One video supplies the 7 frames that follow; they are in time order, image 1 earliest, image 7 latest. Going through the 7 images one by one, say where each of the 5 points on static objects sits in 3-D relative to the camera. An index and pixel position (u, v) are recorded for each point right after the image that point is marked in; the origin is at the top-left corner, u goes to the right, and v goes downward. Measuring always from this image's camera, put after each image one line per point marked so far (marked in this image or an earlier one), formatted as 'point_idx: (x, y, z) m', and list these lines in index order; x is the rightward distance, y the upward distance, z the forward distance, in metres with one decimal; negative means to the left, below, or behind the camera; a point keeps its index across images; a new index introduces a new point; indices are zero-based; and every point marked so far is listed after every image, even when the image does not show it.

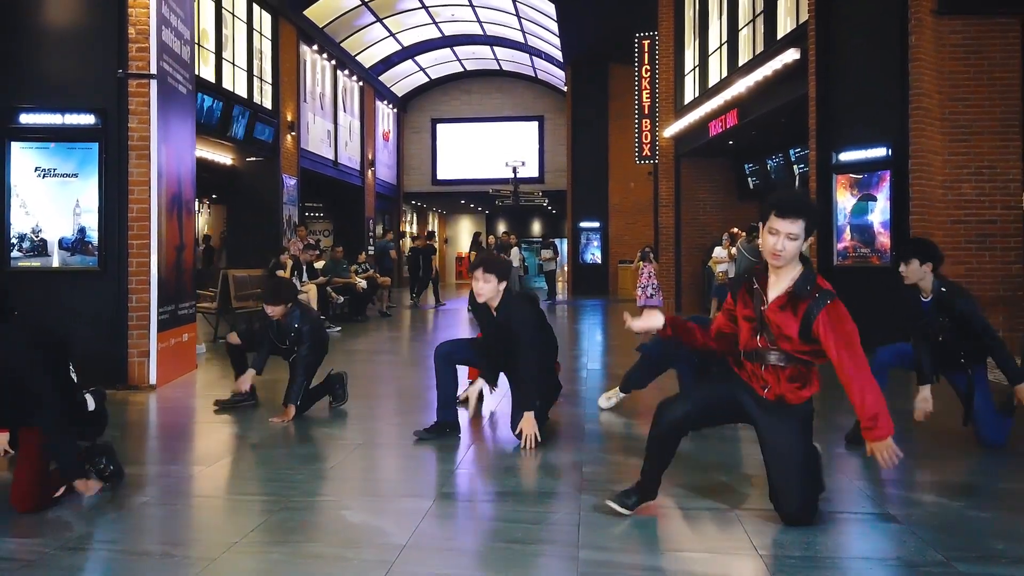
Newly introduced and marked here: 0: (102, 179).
0: (-3.6, +0.9, +6.9) m
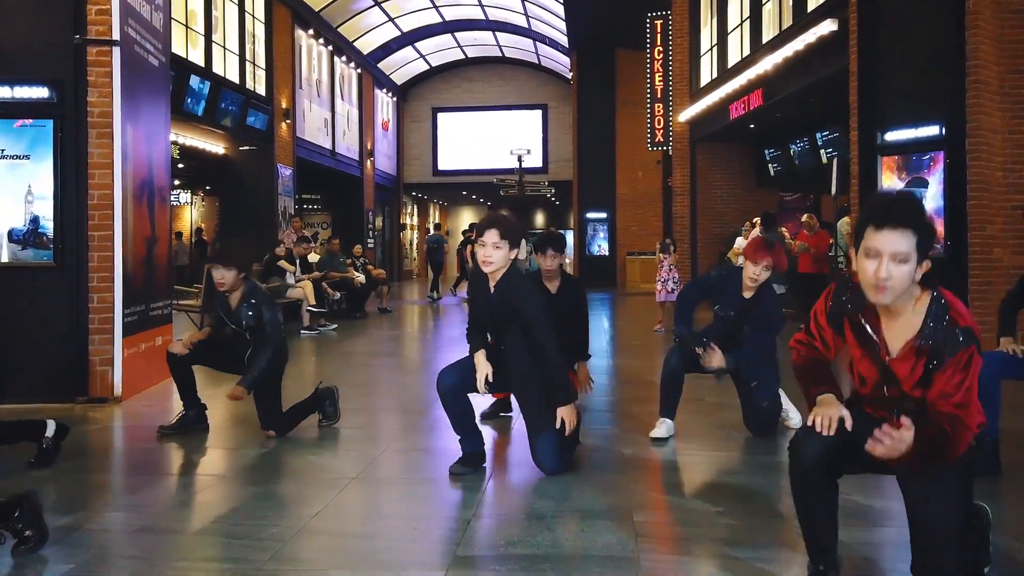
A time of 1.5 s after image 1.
0: (-3.4, +1.0, +6.0) m
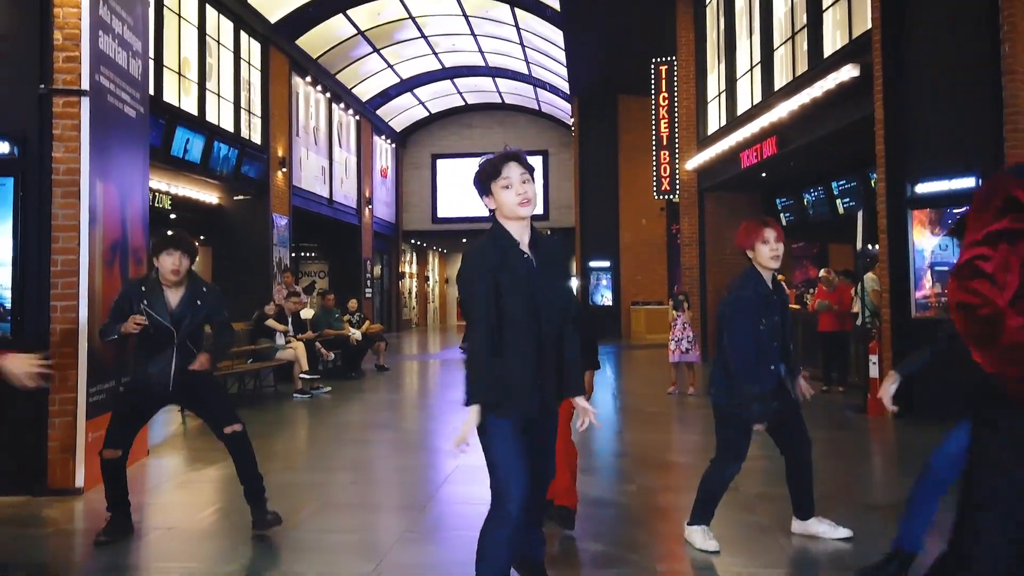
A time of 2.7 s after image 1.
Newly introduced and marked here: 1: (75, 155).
0: (-3.4, +0.4, +5.4) m
1: (-3.0, +0.9, +5.5) m
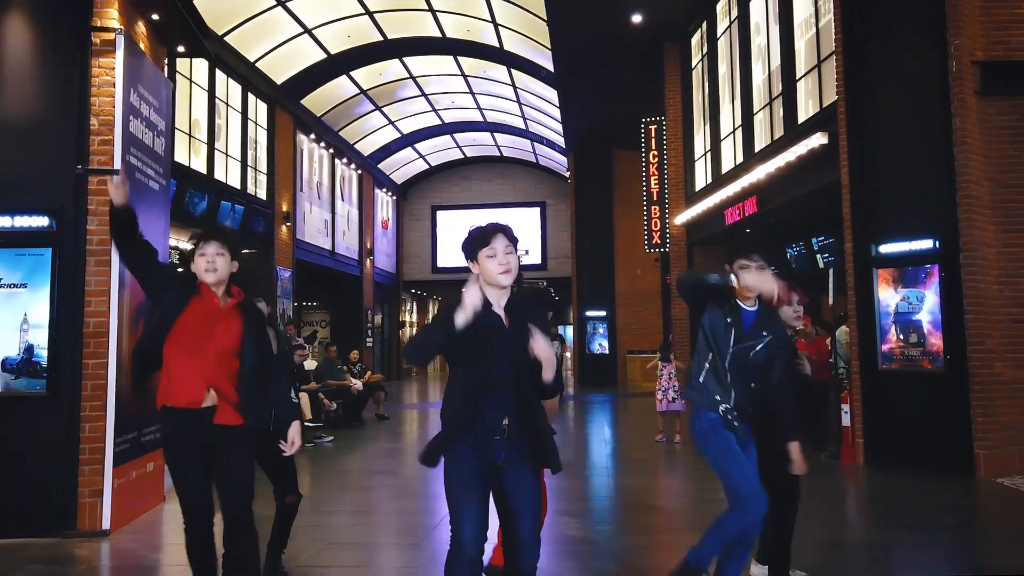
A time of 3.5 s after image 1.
0: (-3.4, 0.0, +6.0) m
1: (-3.1, +0.5, +6.1) m
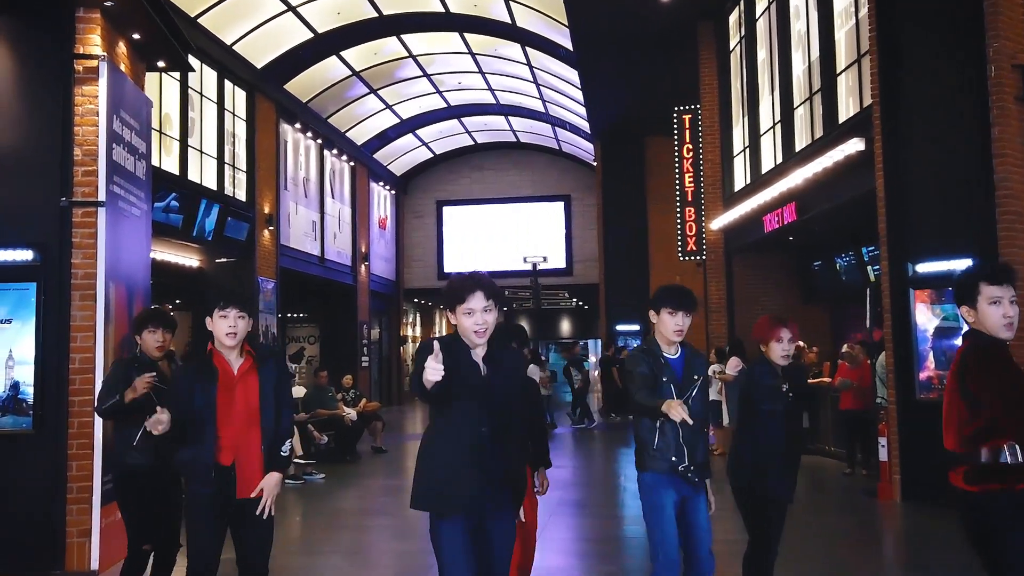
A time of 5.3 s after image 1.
0: (-3.5, -0.3, +5.8) m
1: (-3.1, +0.2, +5.9) m
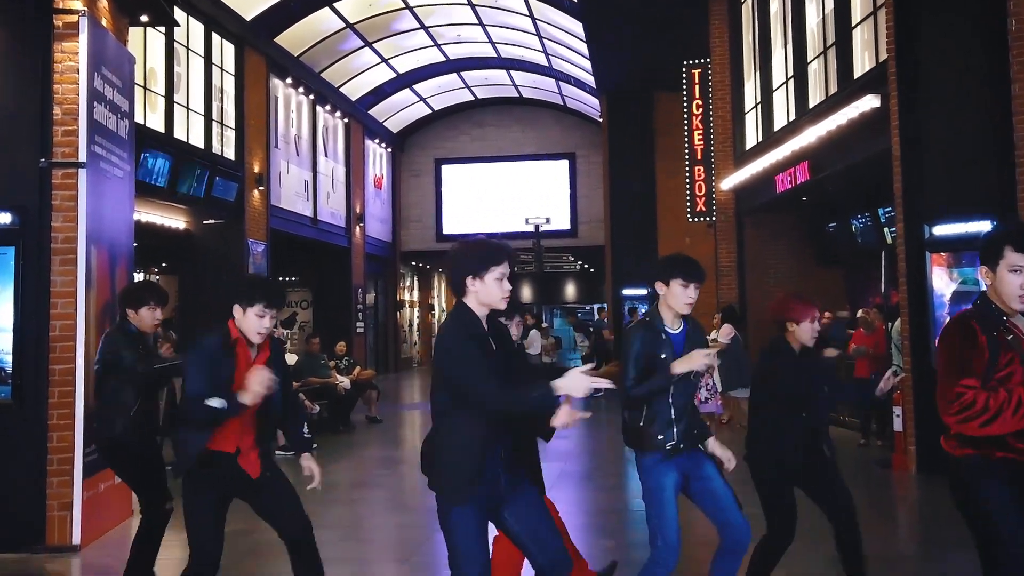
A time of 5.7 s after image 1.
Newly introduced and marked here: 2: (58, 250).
0: (-3.5, 0.0, +5.6) m
1: (-3.1, +0.5, +5.7) m
2: (-3.3, +0.3, +5.7) m
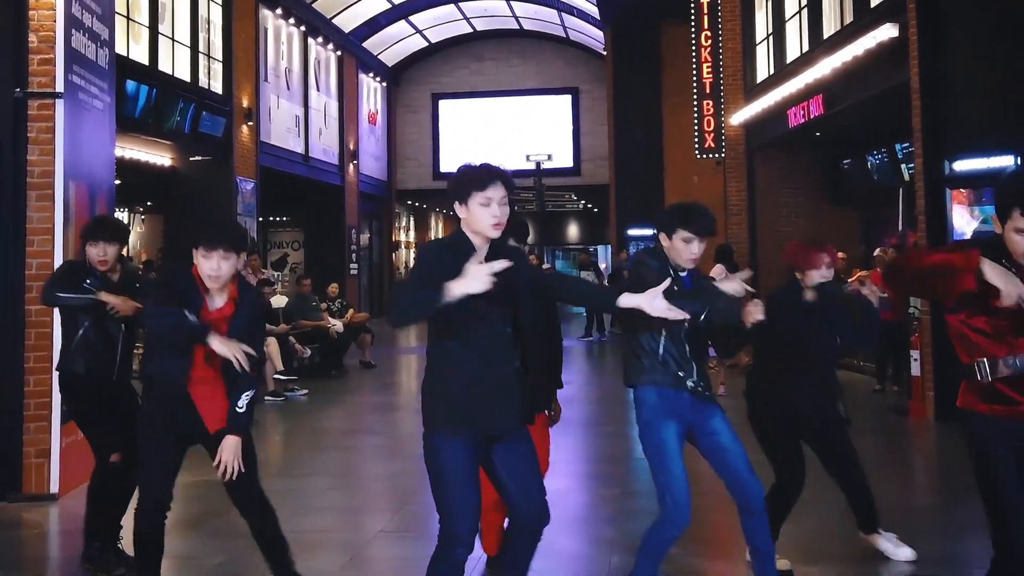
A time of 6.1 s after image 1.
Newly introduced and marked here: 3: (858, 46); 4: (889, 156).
0: (-3.5, +0.4, +5.3) m
1: (-3.2, +0.9, +5.3) m
2: (-3.3, +0.7, +5.3) m
3: (+4.0, +2.8, +9.2) m
4: (+5.6, +2.1, +12.3) m
